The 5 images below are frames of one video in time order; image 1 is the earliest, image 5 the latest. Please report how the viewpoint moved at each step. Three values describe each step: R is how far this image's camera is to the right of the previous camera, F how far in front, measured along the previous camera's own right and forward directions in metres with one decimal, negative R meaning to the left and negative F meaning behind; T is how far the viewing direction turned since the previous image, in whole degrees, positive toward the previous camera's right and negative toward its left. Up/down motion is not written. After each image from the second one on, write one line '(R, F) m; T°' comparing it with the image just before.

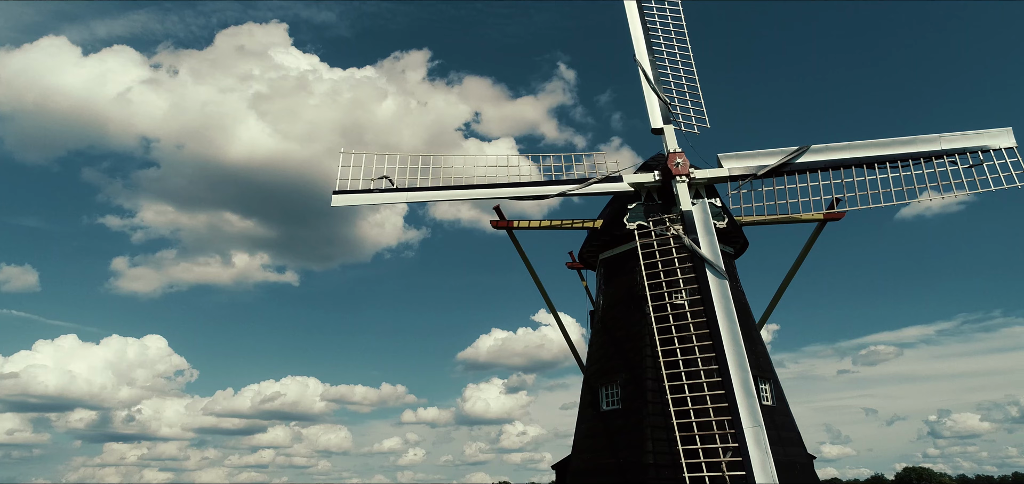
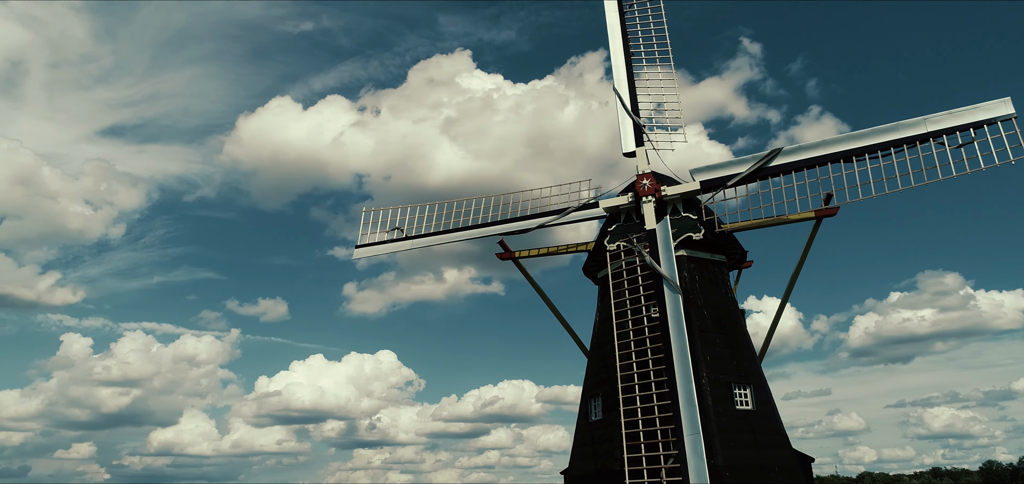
(+5.1, -1.3) m; -16°
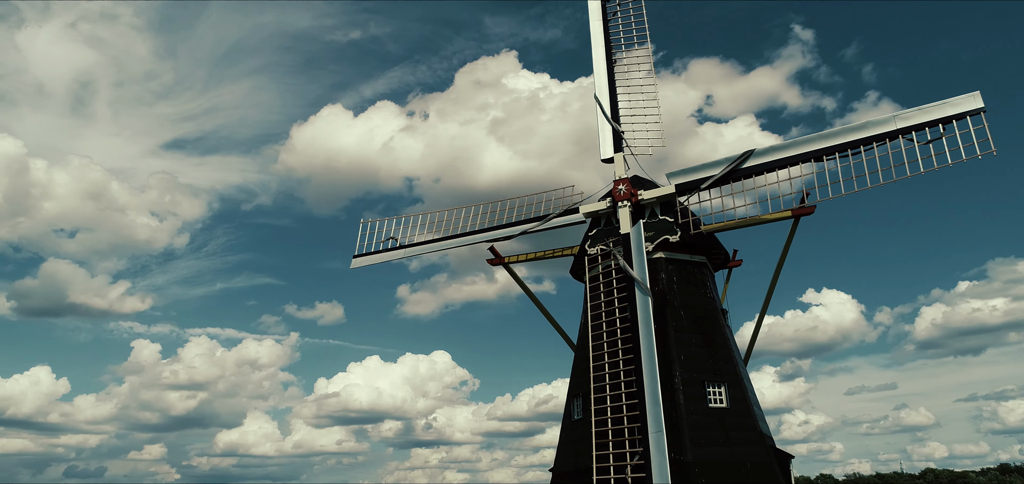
(+1.7, -0.6) m; -4°
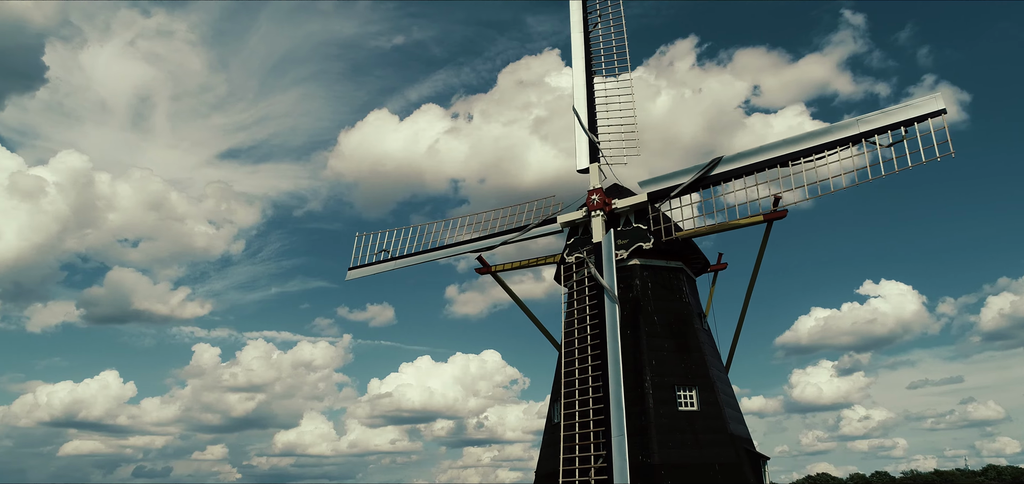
(+1.8, -0.6) m; -4°
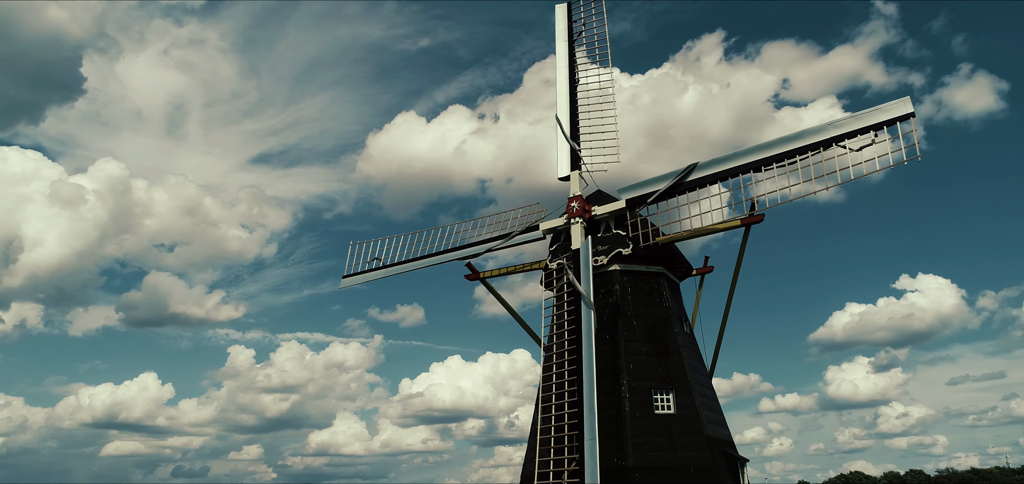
(+1.2, -0.4) m; -2°
